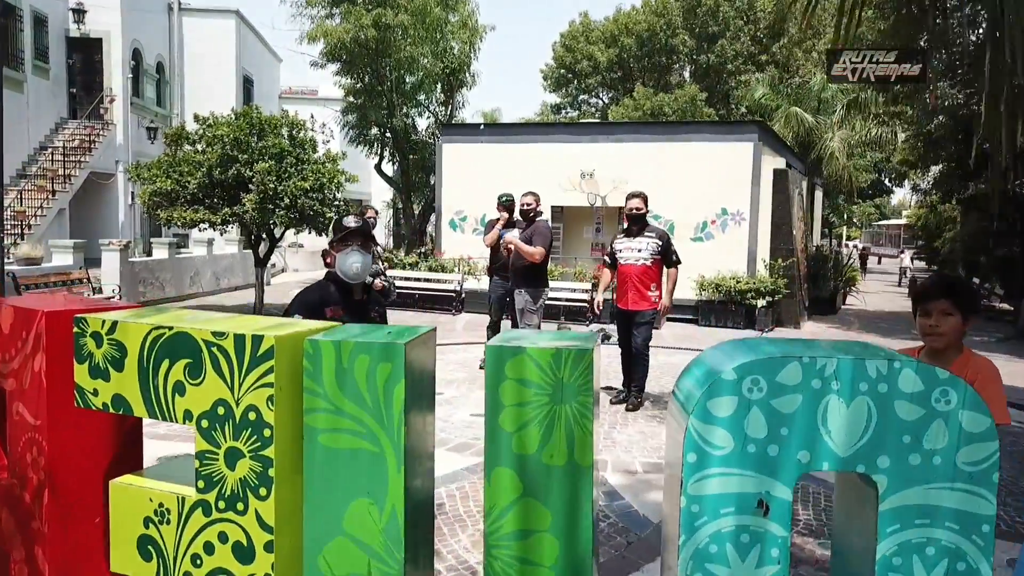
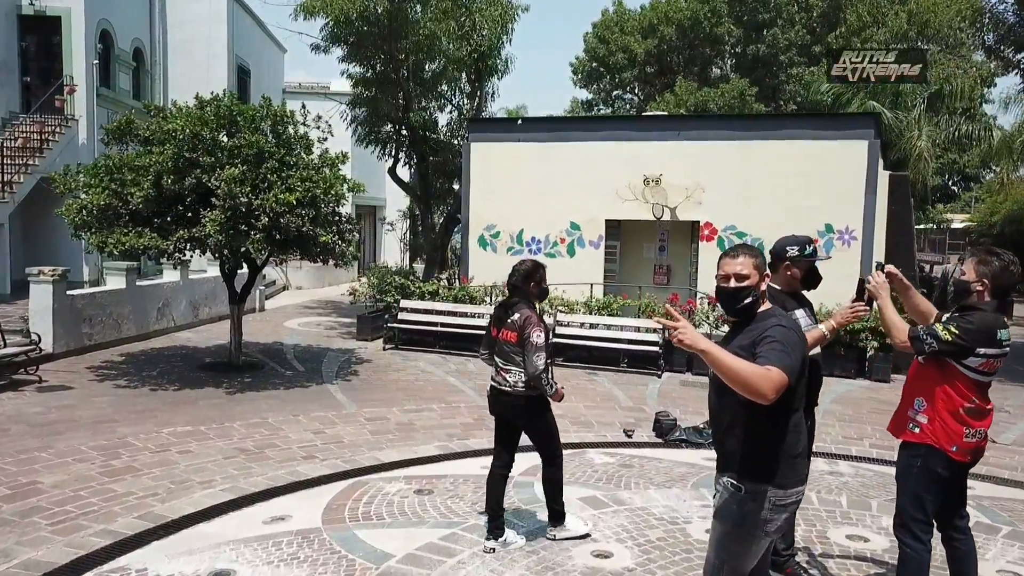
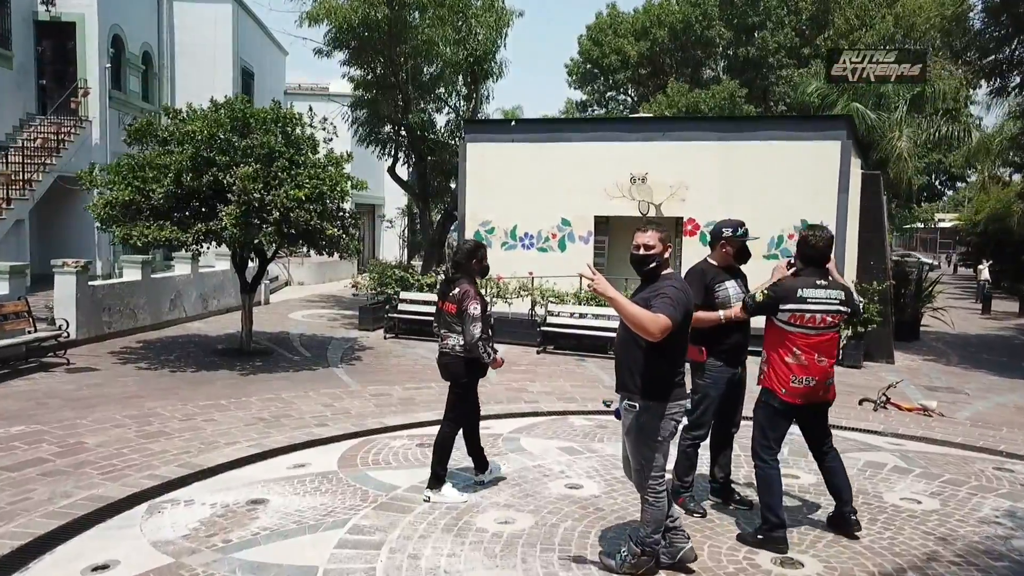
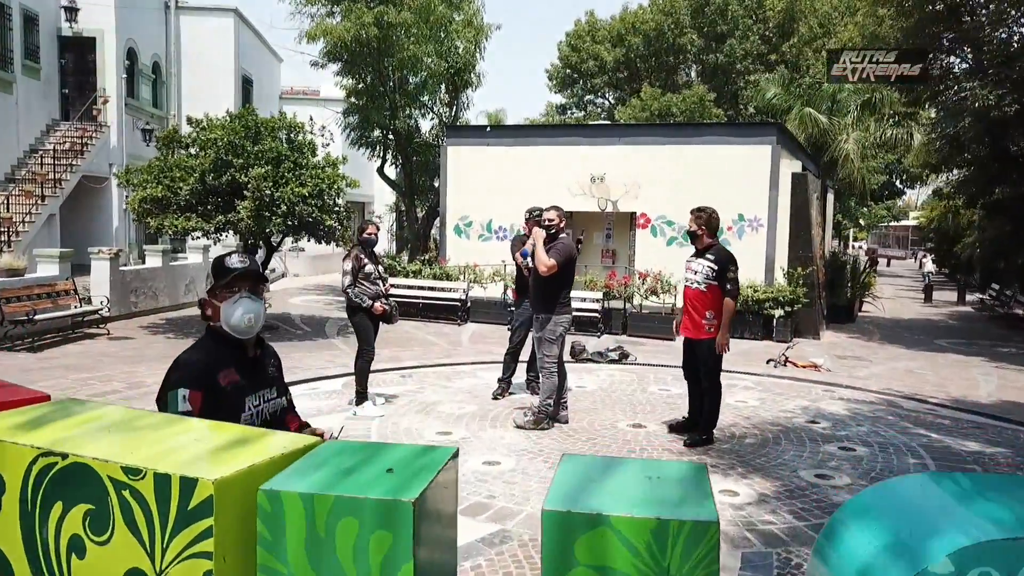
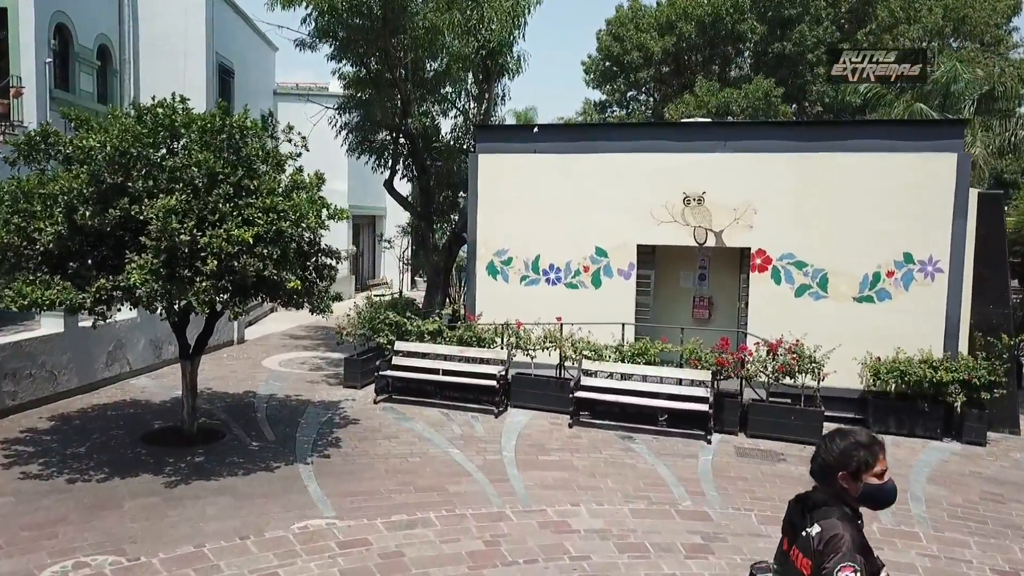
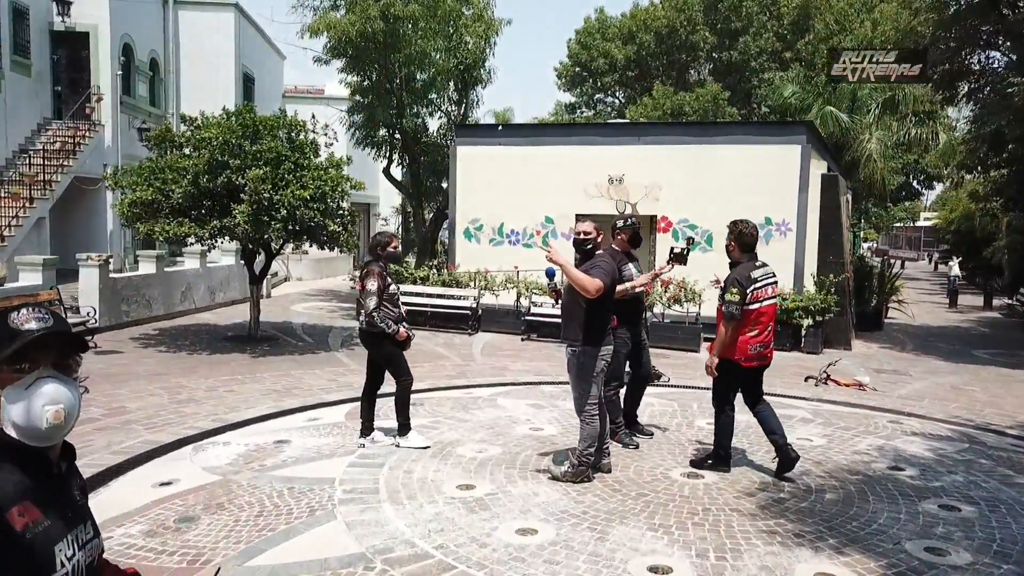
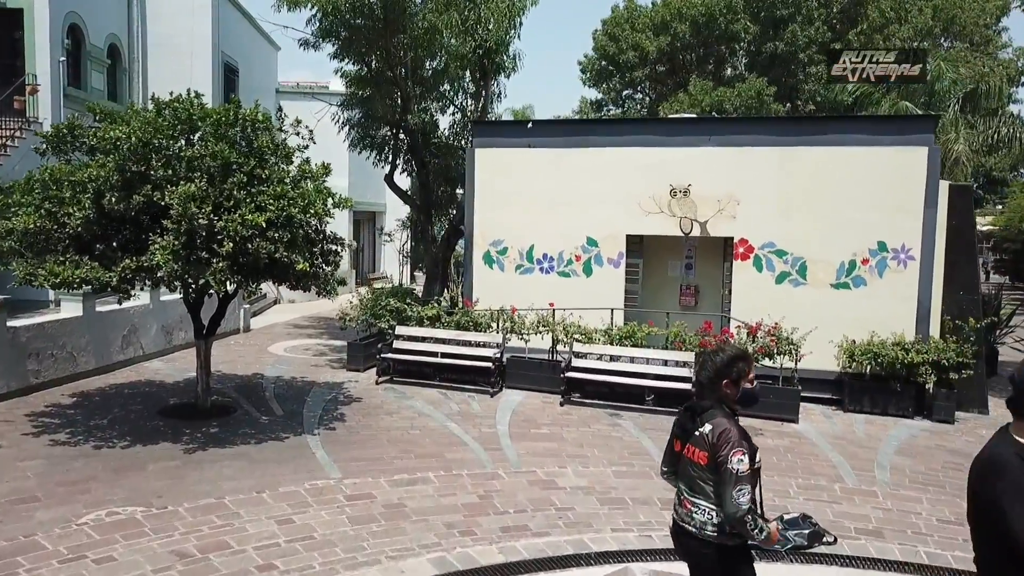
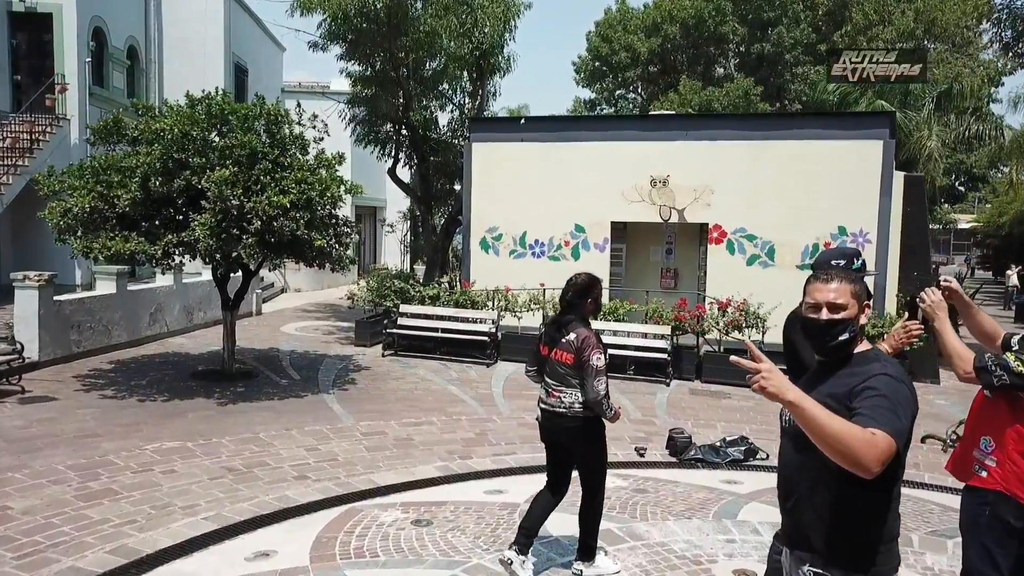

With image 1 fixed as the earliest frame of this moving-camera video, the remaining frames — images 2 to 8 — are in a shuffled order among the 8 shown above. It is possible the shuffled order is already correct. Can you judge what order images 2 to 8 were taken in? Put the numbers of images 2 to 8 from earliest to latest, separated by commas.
4, 6, 3, 2, 8, 7, 5
